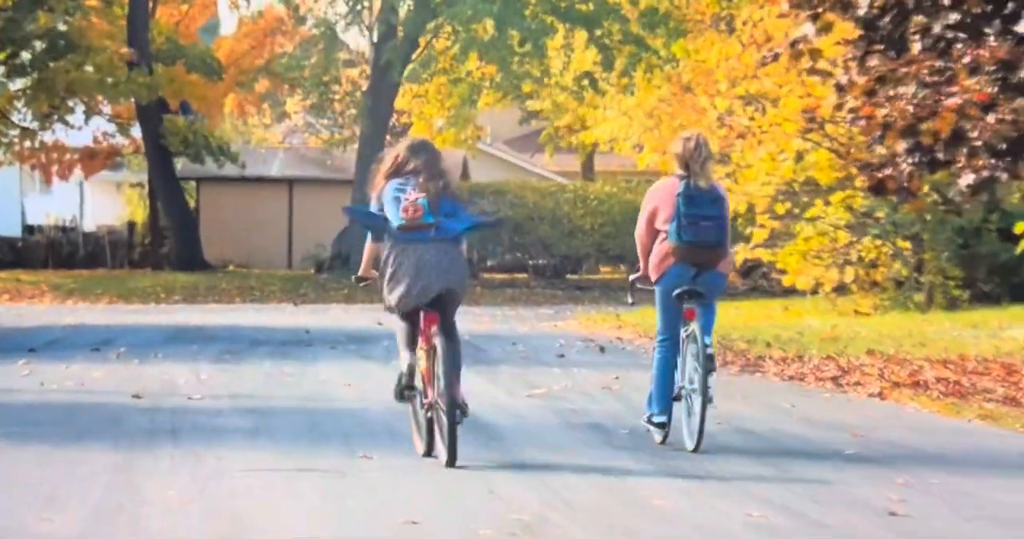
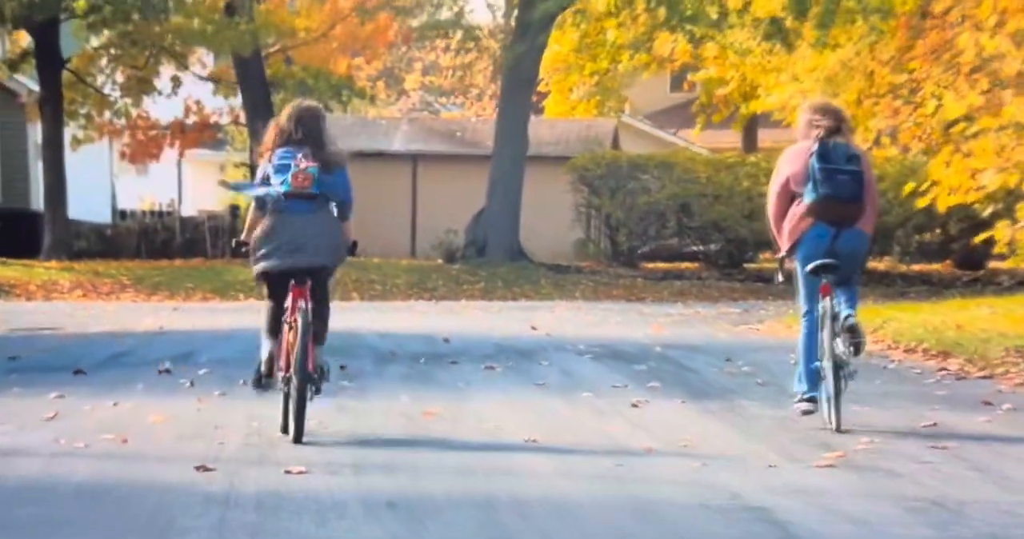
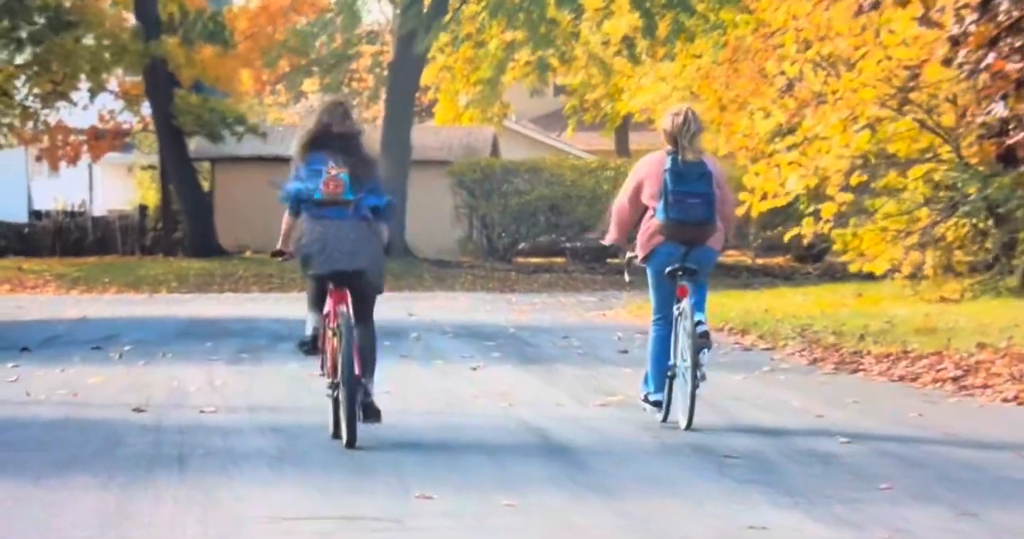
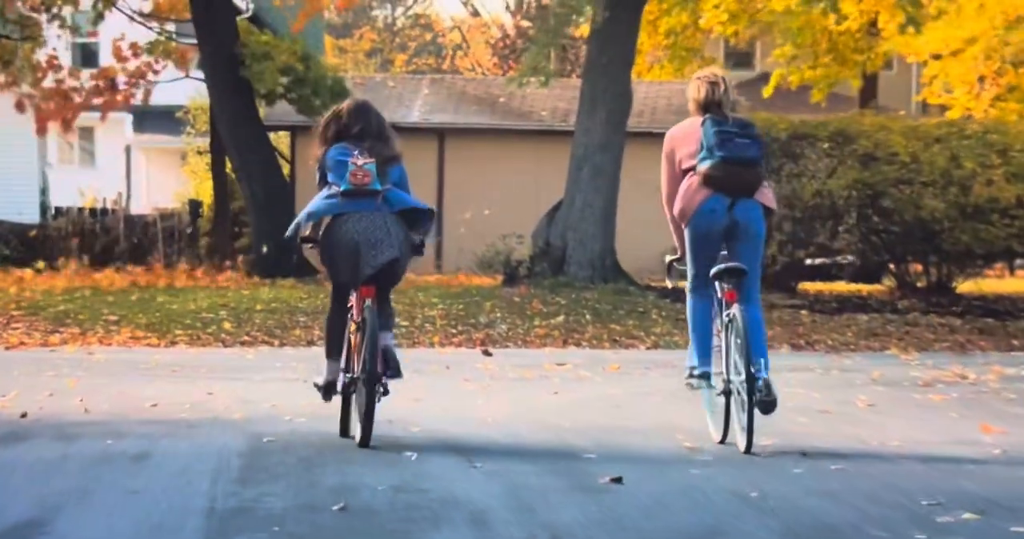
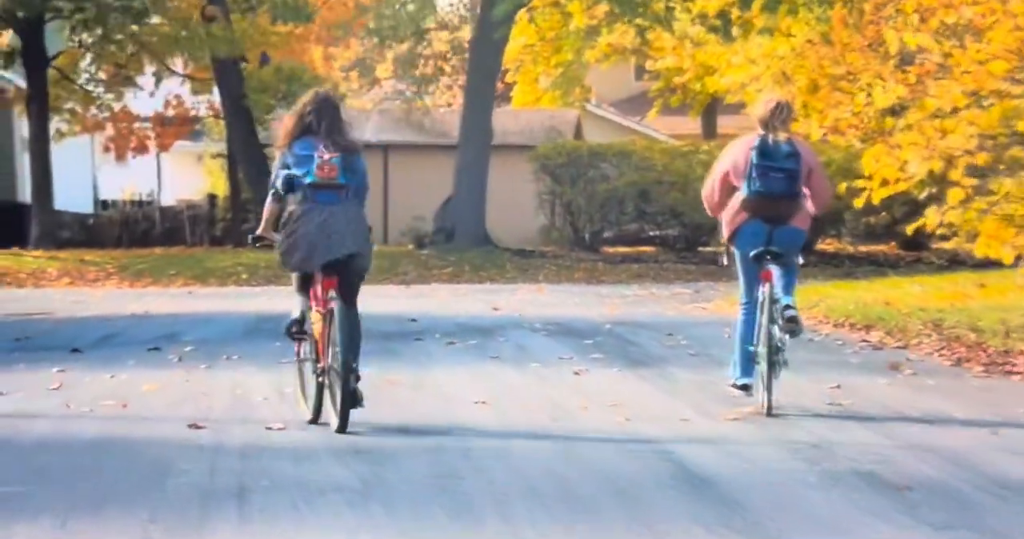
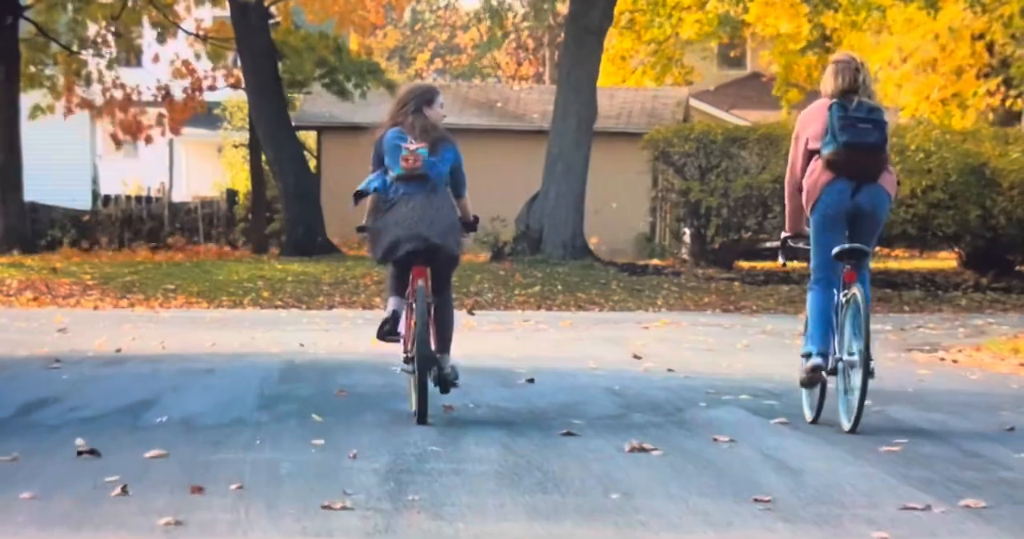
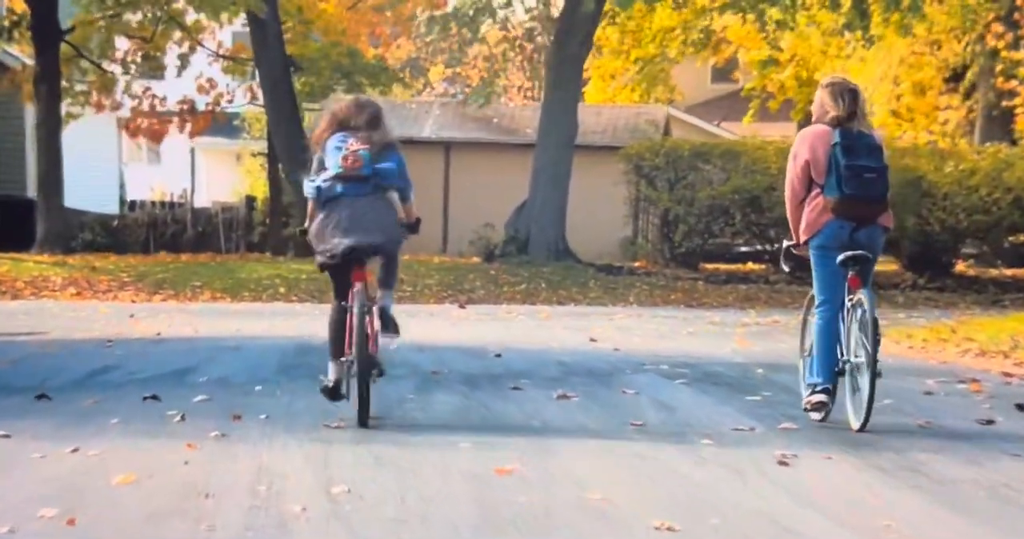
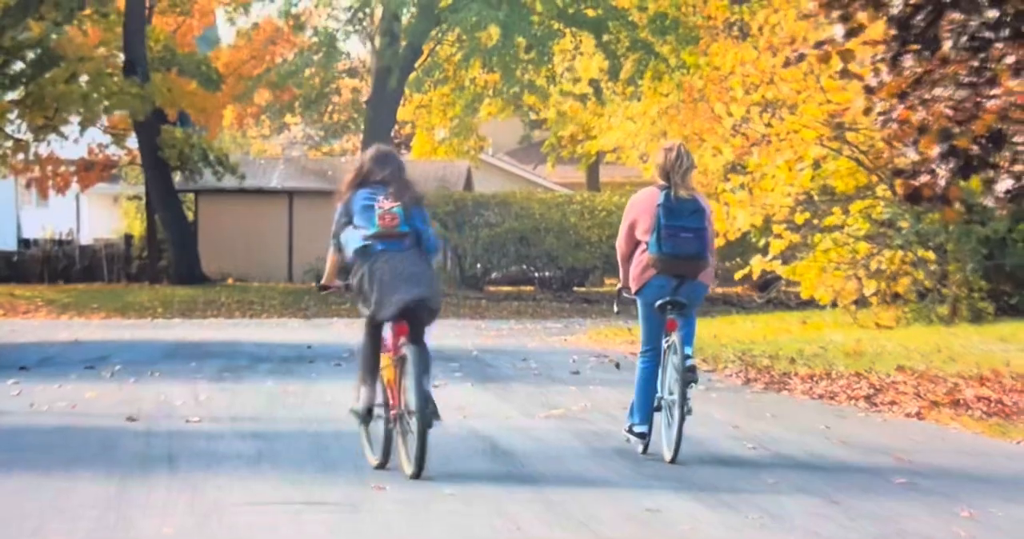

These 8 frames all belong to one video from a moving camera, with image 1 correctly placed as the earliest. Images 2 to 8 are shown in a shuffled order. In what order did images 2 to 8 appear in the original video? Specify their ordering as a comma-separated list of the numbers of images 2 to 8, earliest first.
8, 3, 5, 2, 7, 6, 4
